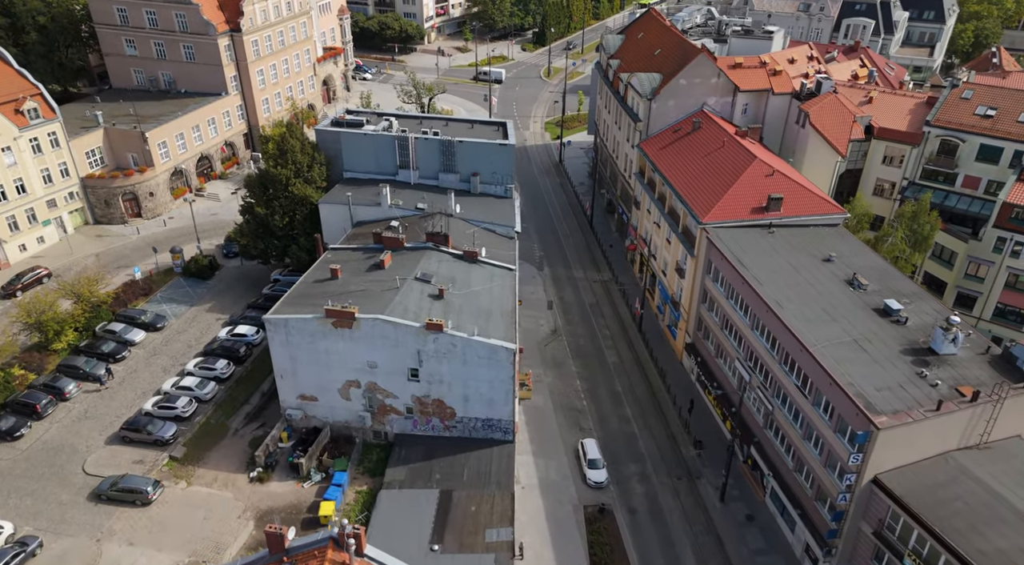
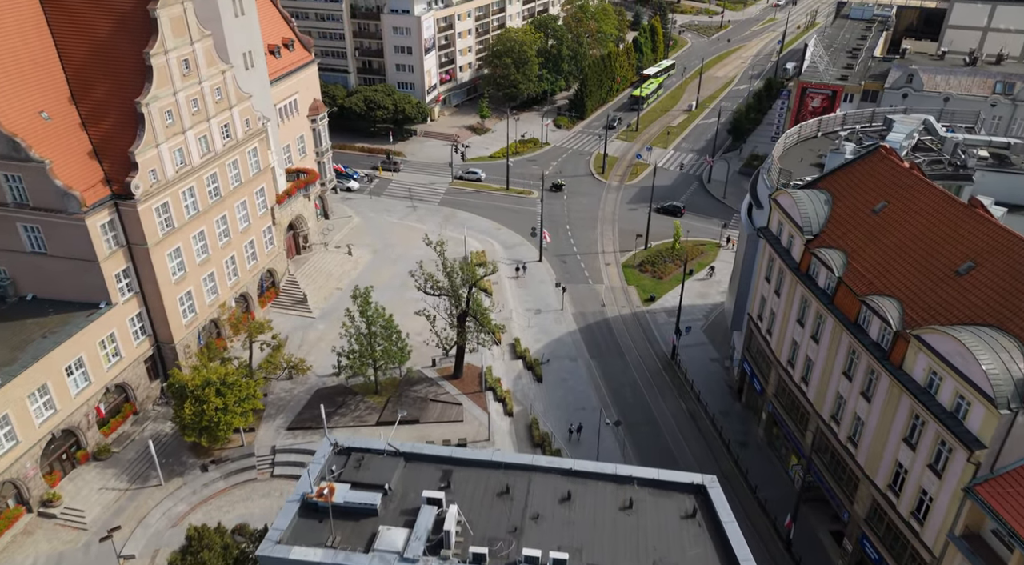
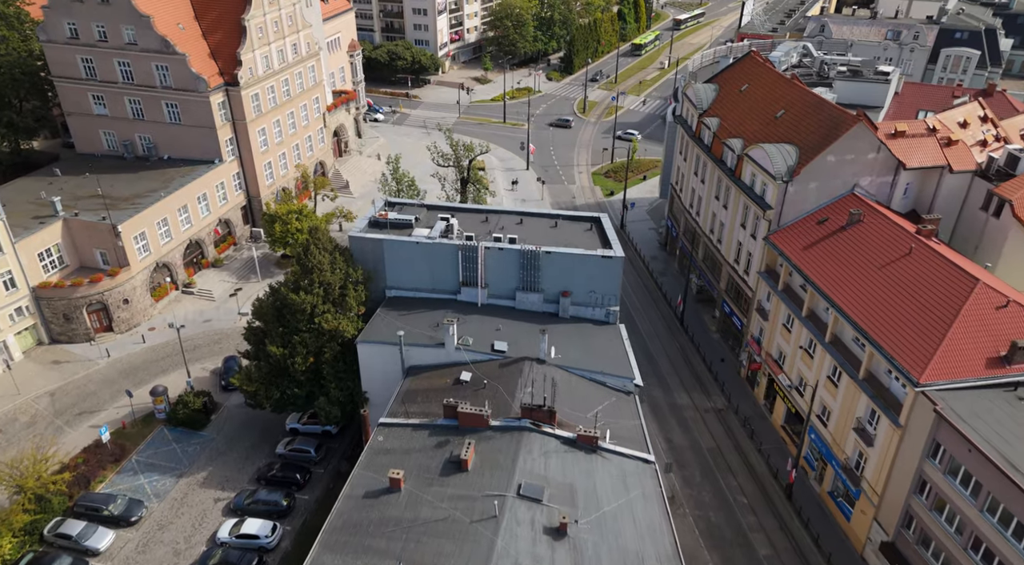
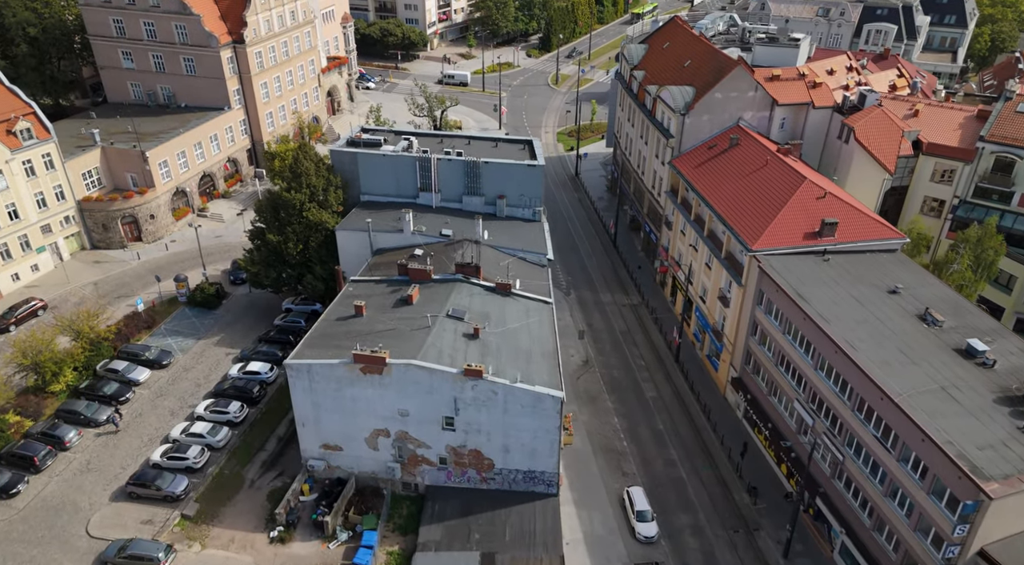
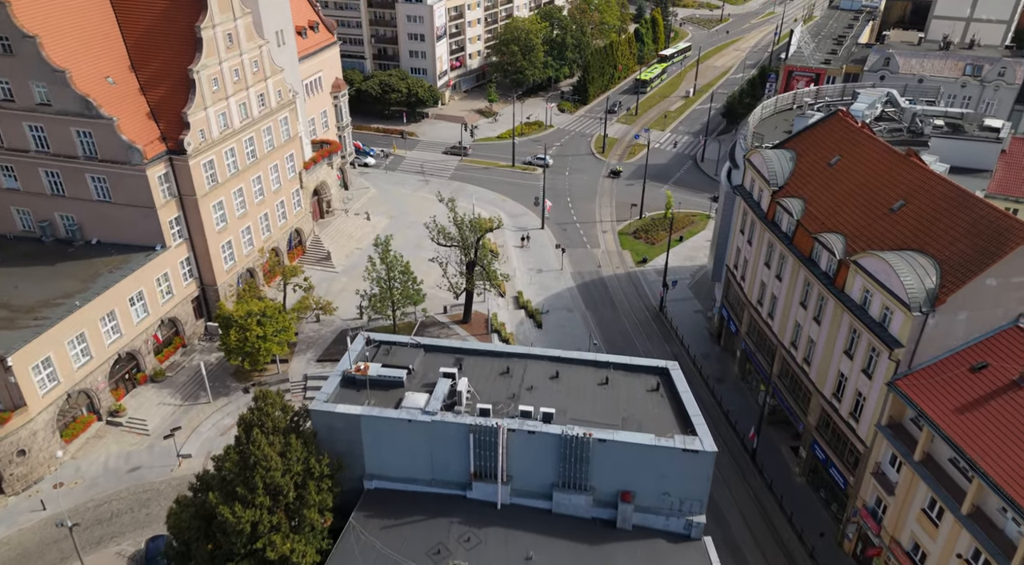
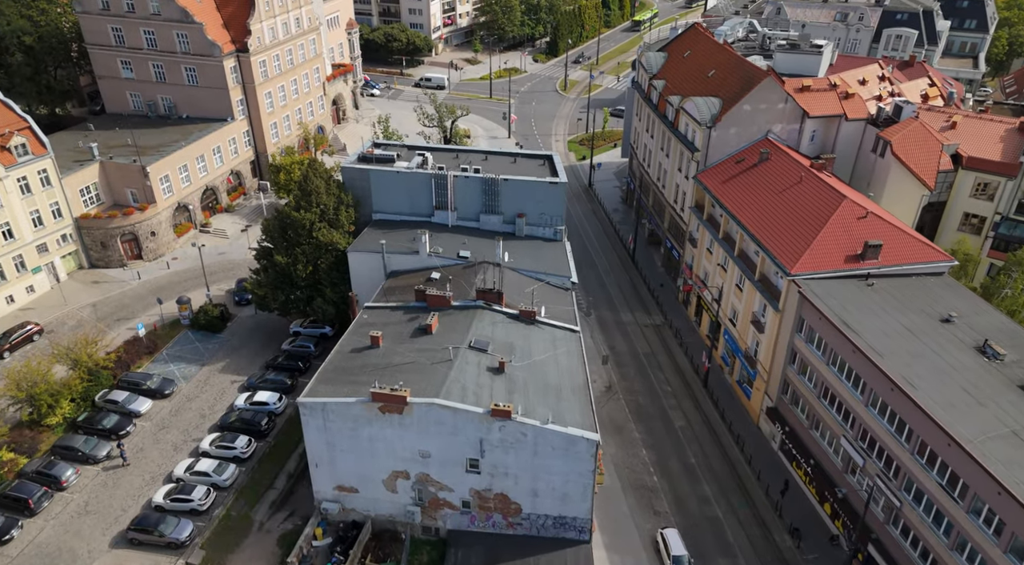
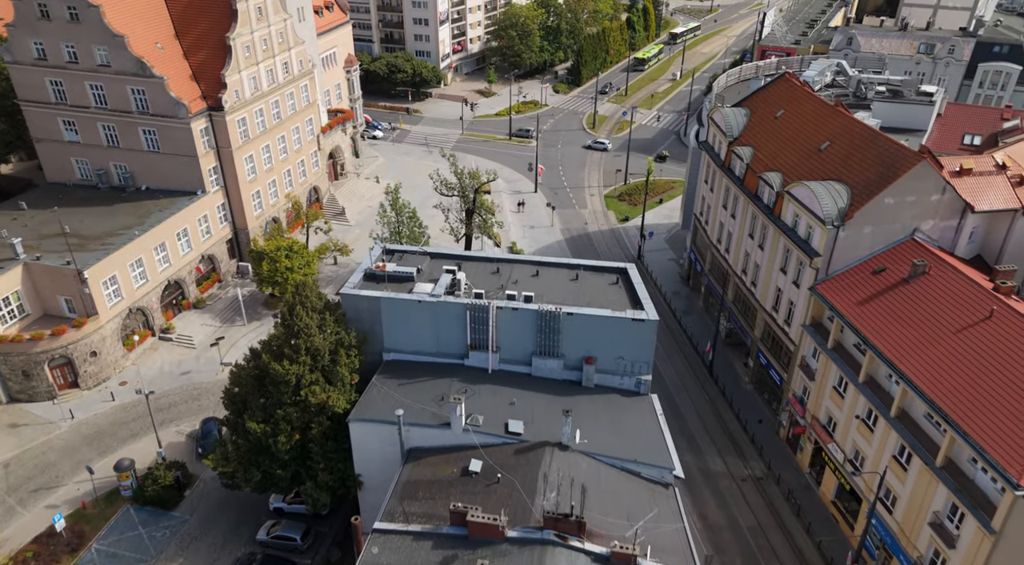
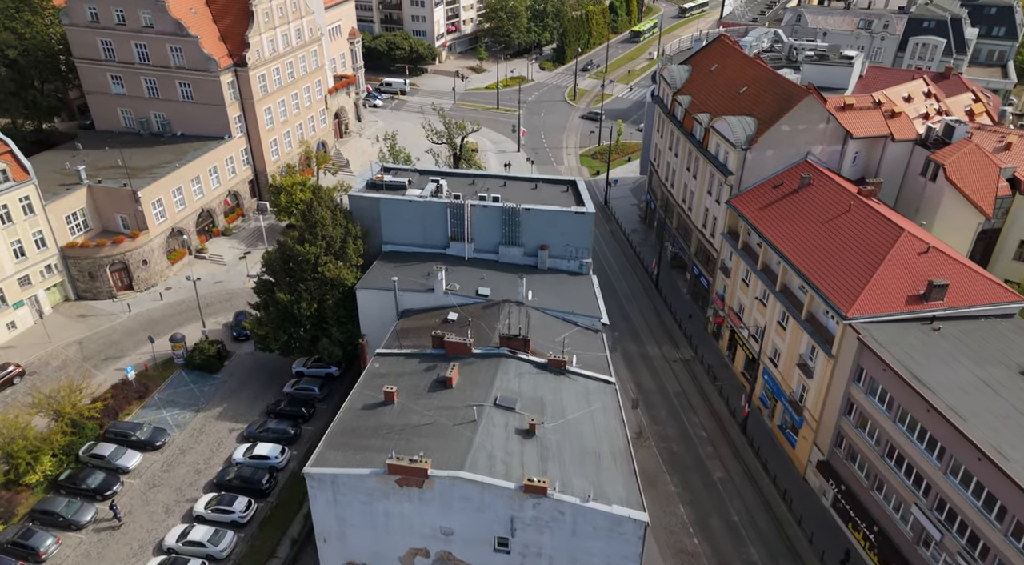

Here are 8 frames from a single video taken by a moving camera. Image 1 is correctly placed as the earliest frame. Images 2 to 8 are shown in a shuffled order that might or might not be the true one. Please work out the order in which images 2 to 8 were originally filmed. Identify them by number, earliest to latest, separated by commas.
4, 6, 8, 3, 7, 5, 2
